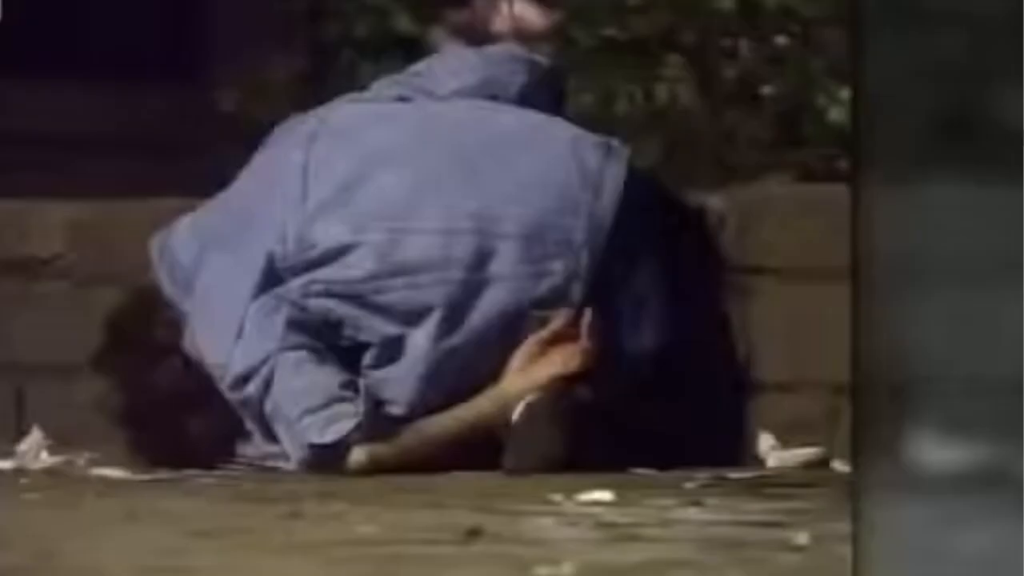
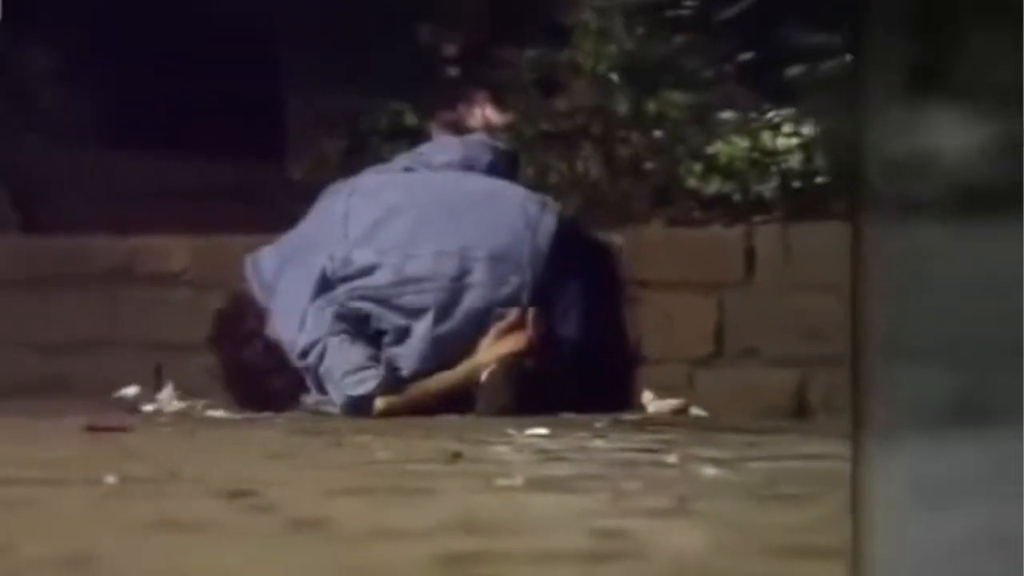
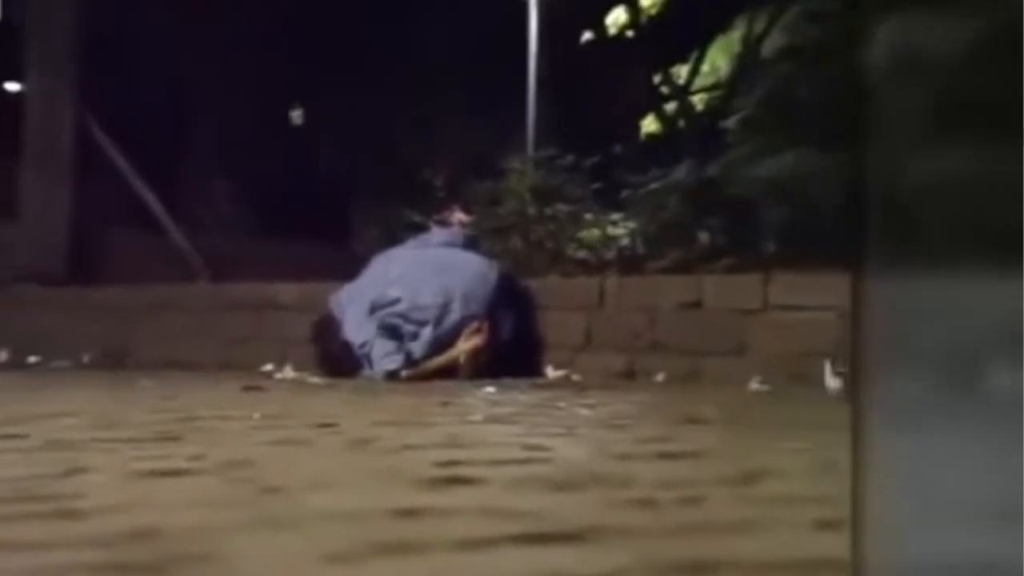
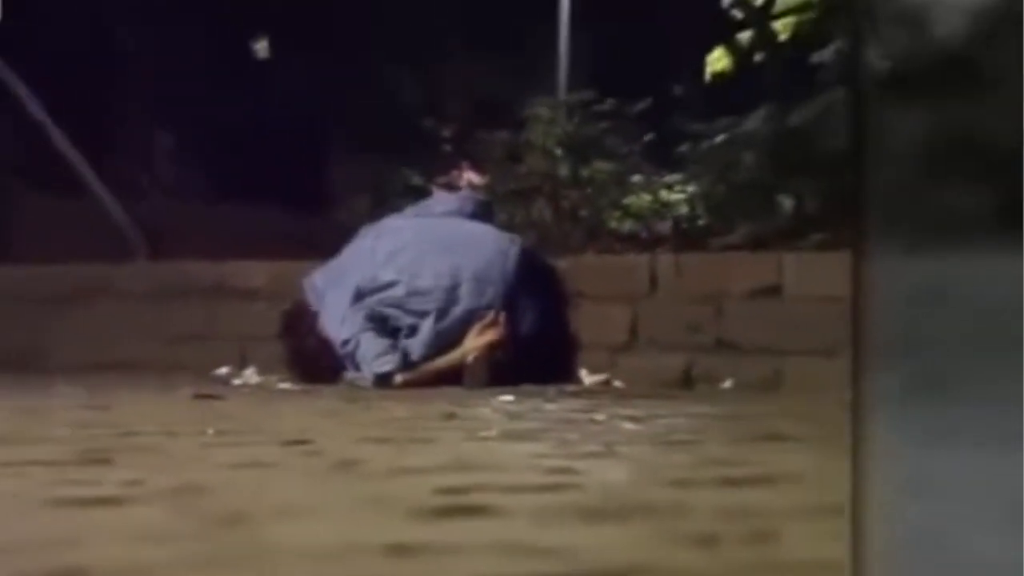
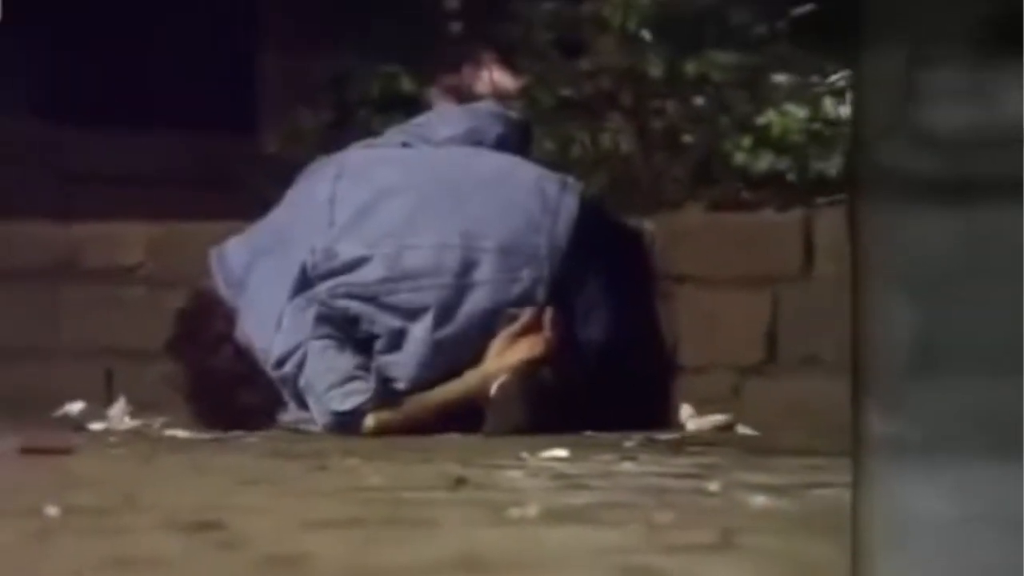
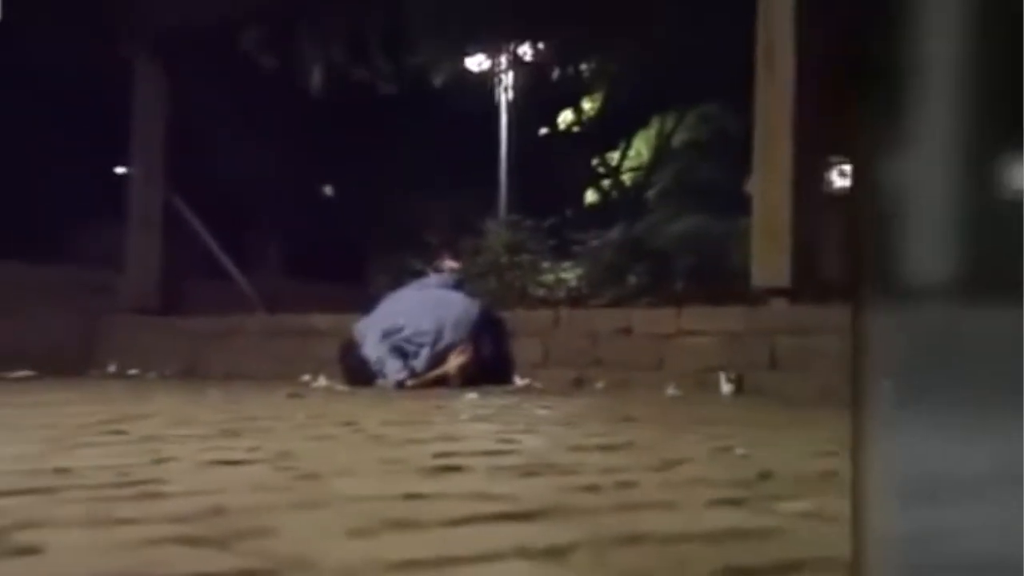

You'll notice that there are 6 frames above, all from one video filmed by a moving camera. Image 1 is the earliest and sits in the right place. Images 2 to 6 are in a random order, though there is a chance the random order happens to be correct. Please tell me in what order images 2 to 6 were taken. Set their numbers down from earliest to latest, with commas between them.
5, 2, 4, 3, 6
